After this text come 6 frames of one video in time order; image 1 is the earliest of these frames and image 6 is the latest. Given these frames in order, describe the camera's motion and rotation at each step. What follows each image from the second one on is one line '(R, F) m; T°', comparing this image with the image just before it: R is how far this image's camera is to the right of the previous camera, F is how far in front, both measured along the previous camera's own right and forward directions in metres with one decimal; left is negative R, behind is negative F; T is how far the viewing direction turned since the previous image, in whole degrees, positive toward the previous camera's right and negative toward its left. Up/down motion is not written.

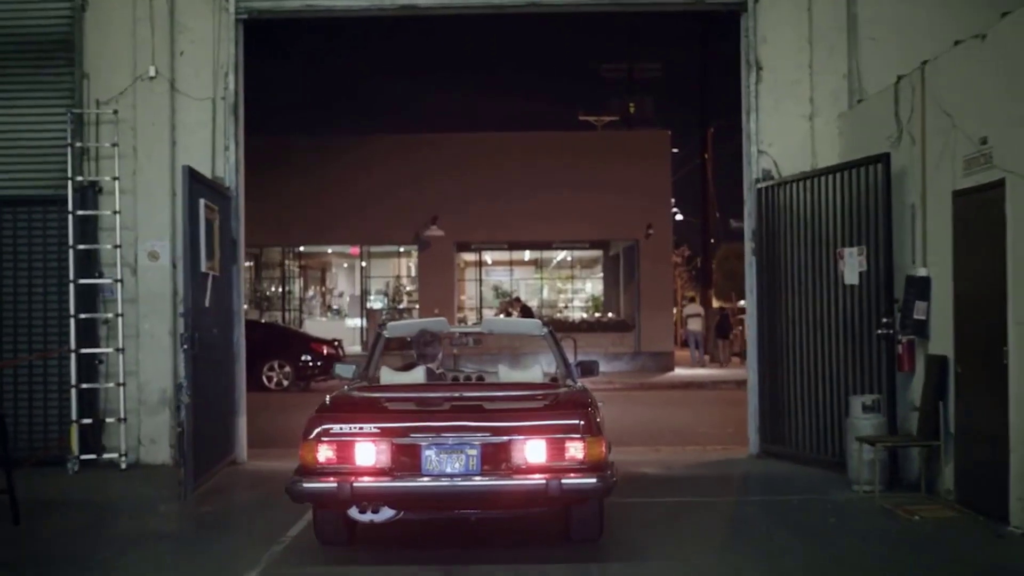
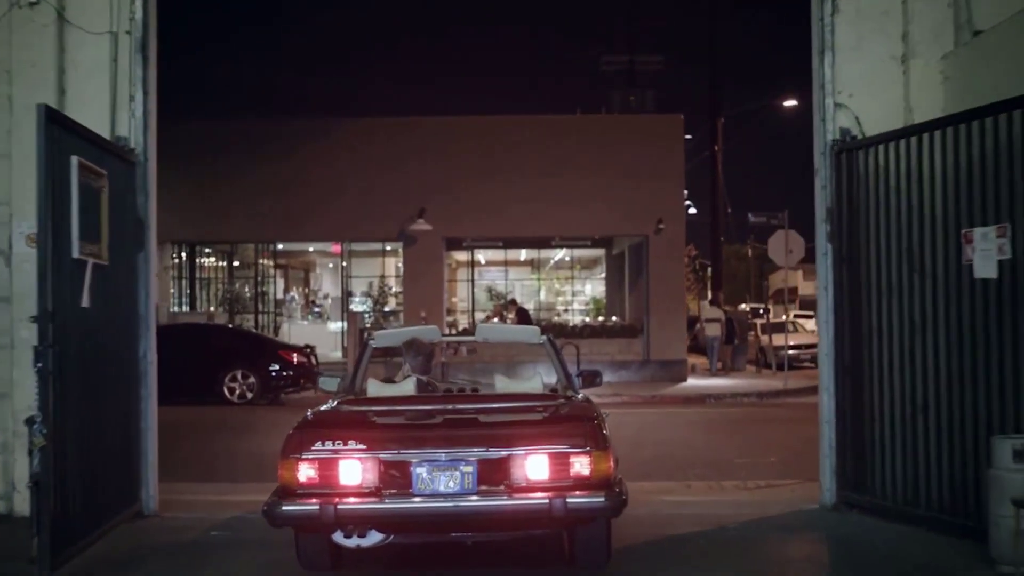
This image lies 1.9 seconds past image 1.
(0.0, +2.8) m; 0°
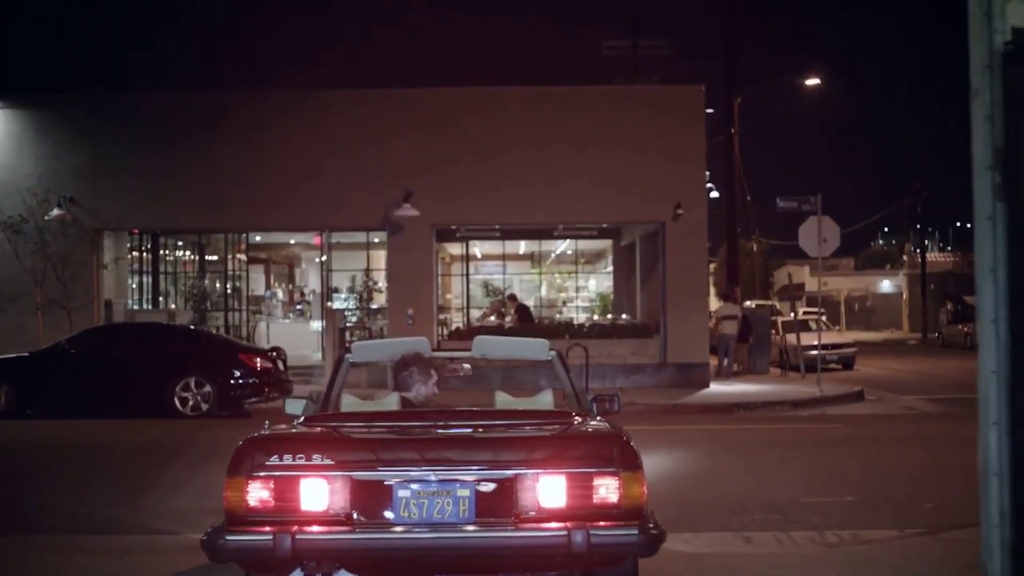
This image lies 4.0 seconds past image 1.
(0.0, +3.0) m; 0°
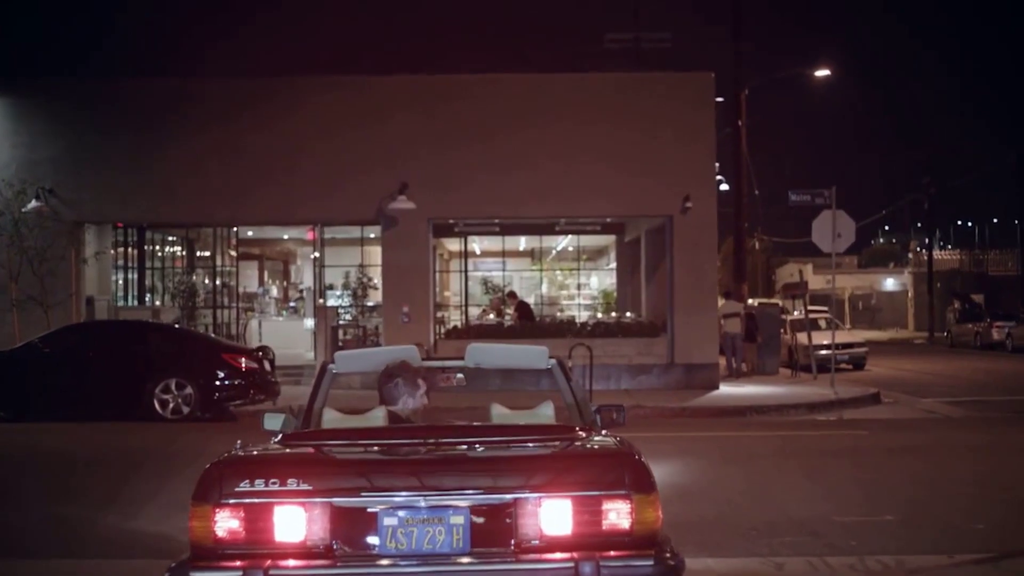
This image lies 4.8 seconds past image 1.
(0.0, +1.0) m; 0°
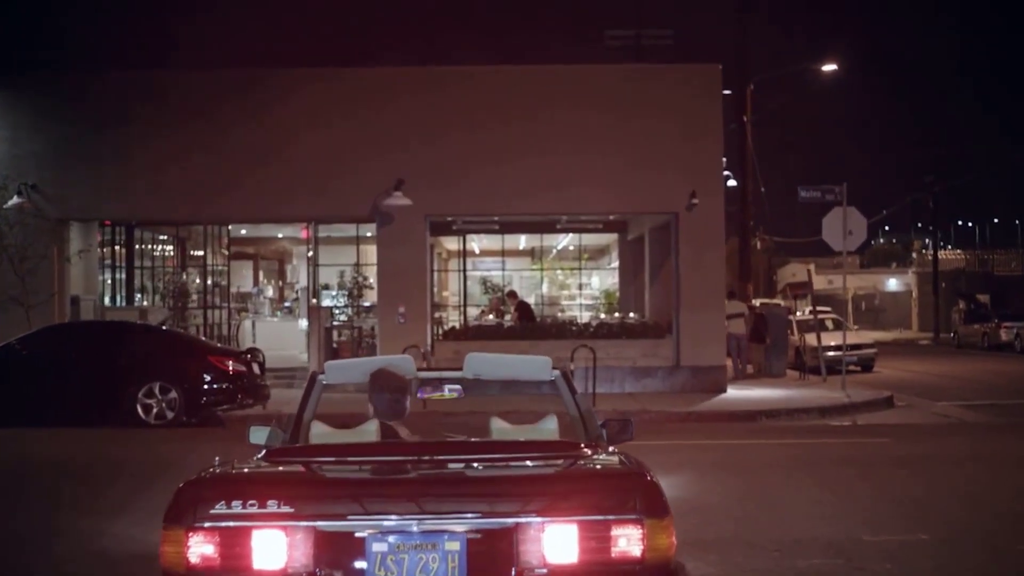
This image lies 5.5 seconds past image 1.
(0.0, +0.8) m; 0°
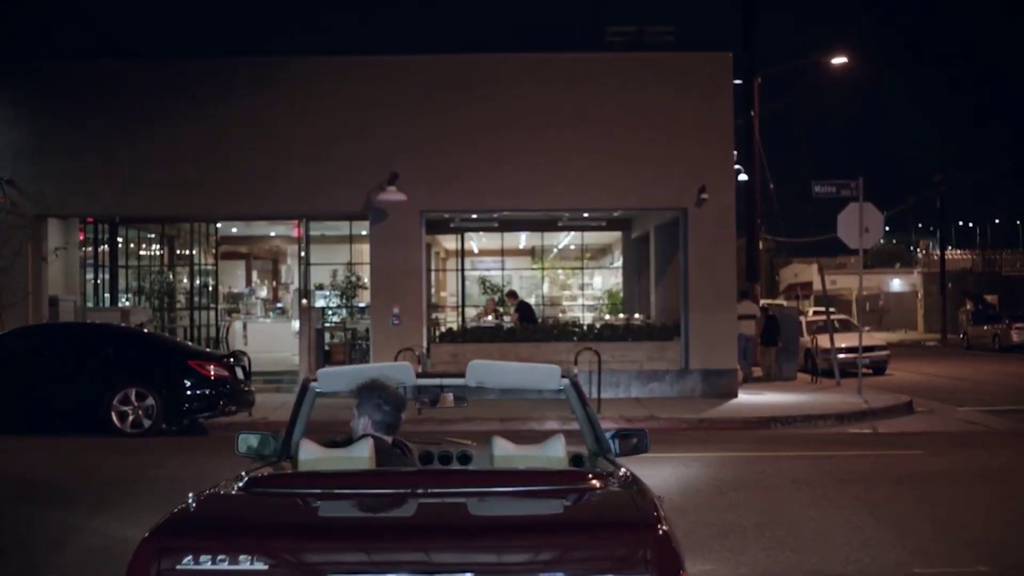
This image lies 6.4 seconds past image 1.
(0.0, +1.0) m; 0°
